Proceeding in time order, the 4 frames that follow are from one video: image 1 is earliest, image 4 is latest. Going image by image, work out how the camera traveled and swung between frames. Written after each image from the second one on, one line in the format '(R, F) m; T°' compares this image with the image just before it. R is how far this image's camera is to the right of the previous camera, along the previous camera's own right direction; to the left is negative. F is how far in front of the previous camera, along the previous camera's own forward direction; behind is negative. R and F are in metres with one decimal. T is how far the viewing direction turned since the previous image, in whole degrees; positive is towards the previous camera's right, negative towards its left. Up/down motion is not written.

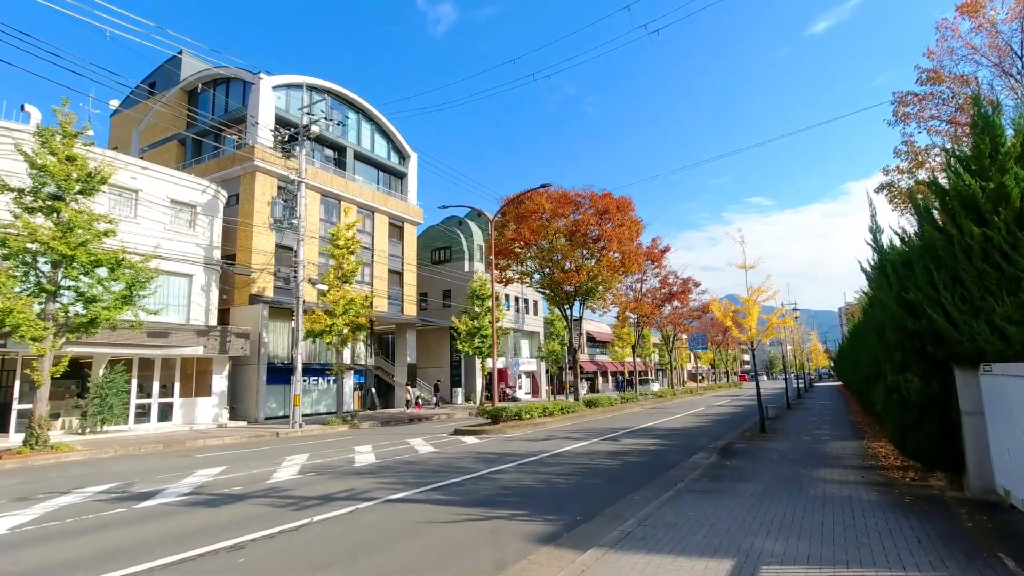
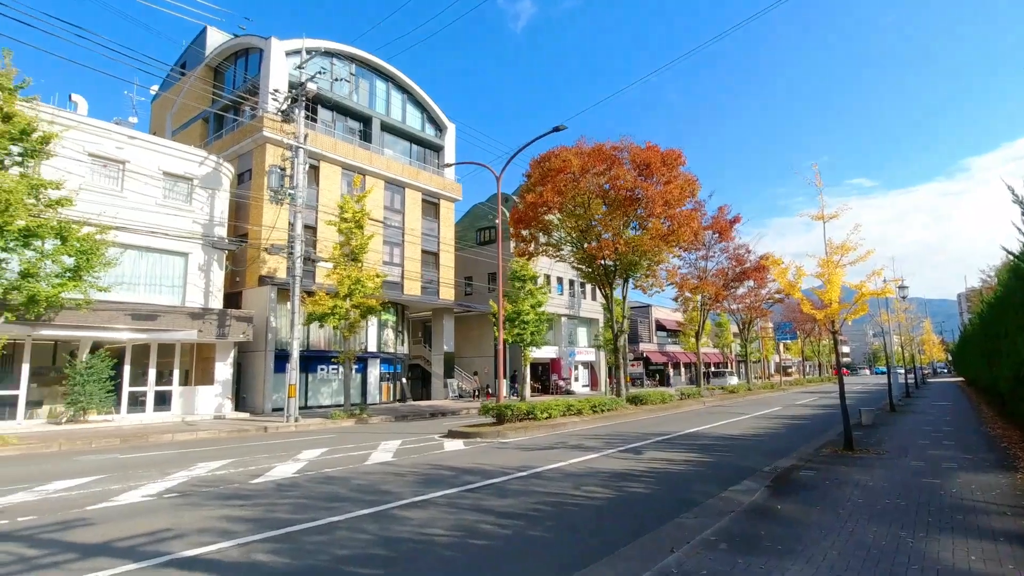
(+1.9, +3.7) m; -8°
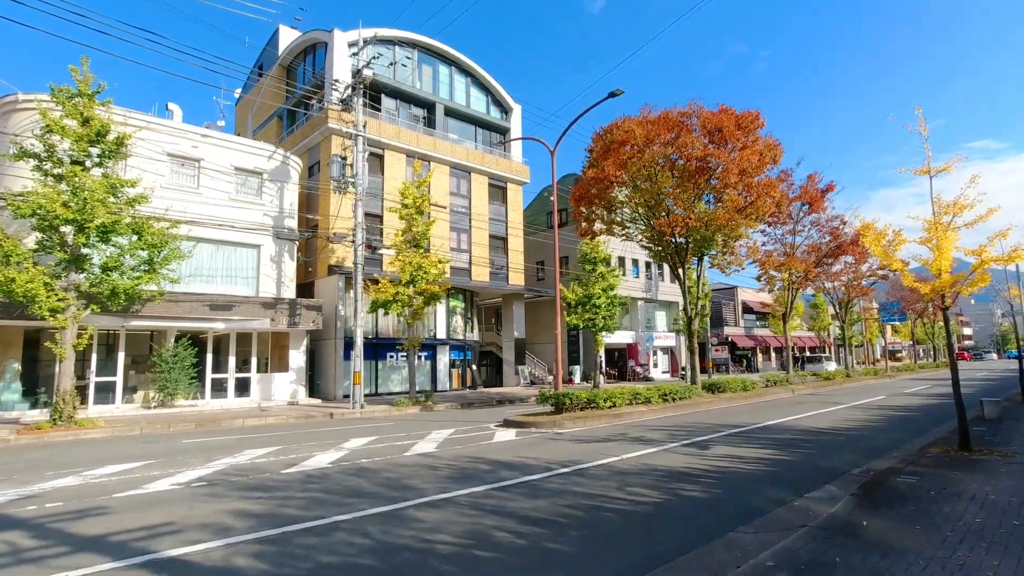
(+0.7, +0.9) m; -8°
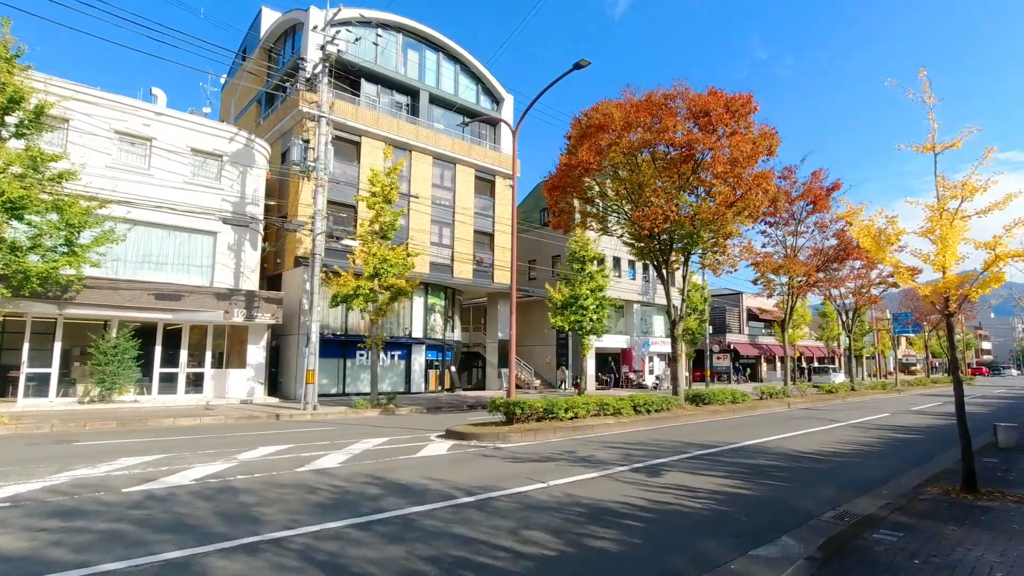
(+1.4, +1.6) m; -1°
